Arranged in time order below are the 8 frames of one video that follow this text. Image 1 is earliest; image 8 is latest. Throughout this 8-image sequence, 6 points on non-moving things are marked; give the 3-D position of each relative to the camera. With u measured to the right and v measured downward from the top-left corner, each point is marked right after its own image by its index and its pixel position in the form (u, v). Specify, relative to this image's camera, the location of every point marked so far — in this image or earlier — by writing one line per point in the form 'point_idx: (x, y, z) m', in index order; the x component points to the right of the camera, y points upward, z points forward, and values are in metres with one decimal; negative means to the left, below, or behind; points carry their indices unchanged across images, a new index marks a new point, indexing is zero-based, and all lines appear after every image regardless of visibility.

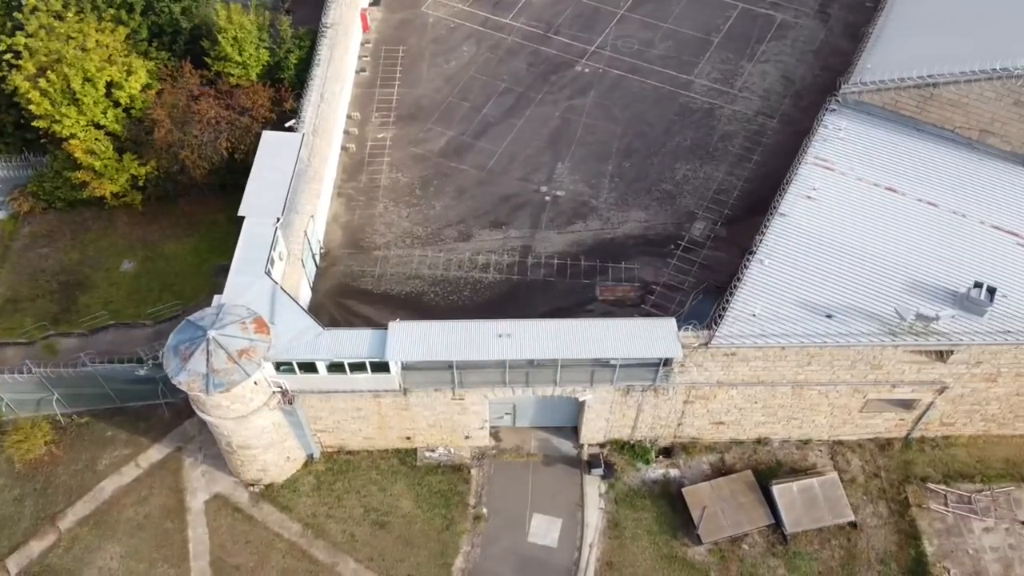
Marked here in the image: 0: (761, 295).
0: (+5.8, -0.2, +18.8) m
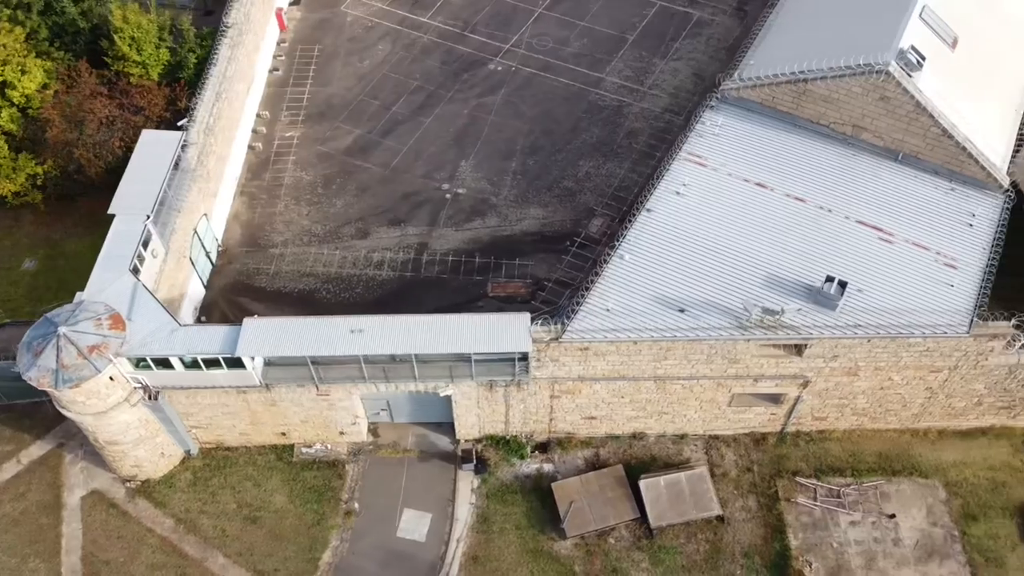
0: (+2.5, -0.1, +18.9) m
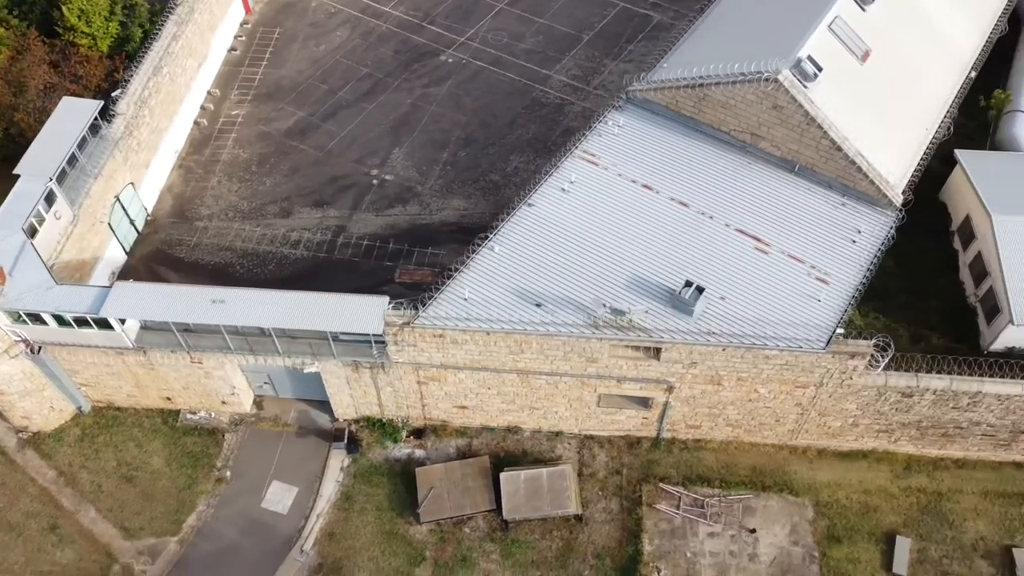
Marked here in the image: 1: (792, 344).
0: (-0.8, +0.2, +19.0) m
1: (+6.2, -1.2, +18.0) m
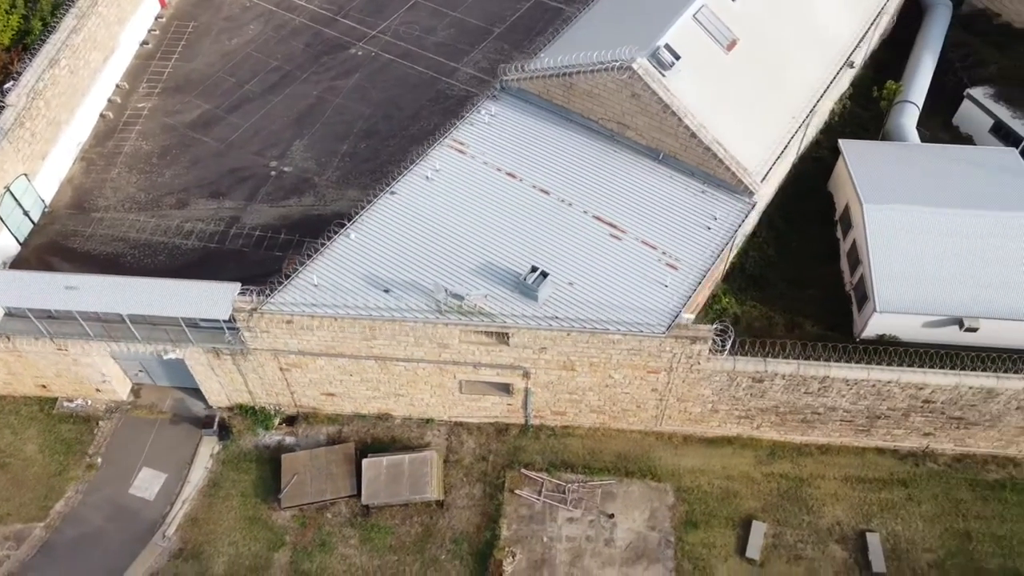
0: (-4.3, +0.5, +19.1) m
1: (+2.7, -0.9, +18.1) m
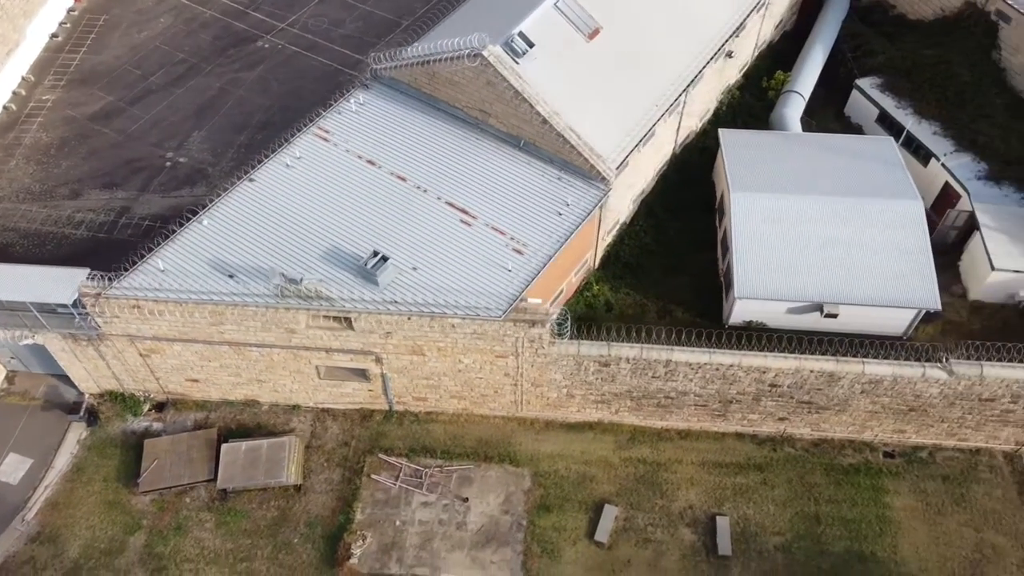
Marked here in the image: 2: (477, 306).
0: (-7.9, +0.8, +19.3) m
1: (-1.0, -0.5, +18.3) m
2: (-0.8, -0.4, +18.3) m
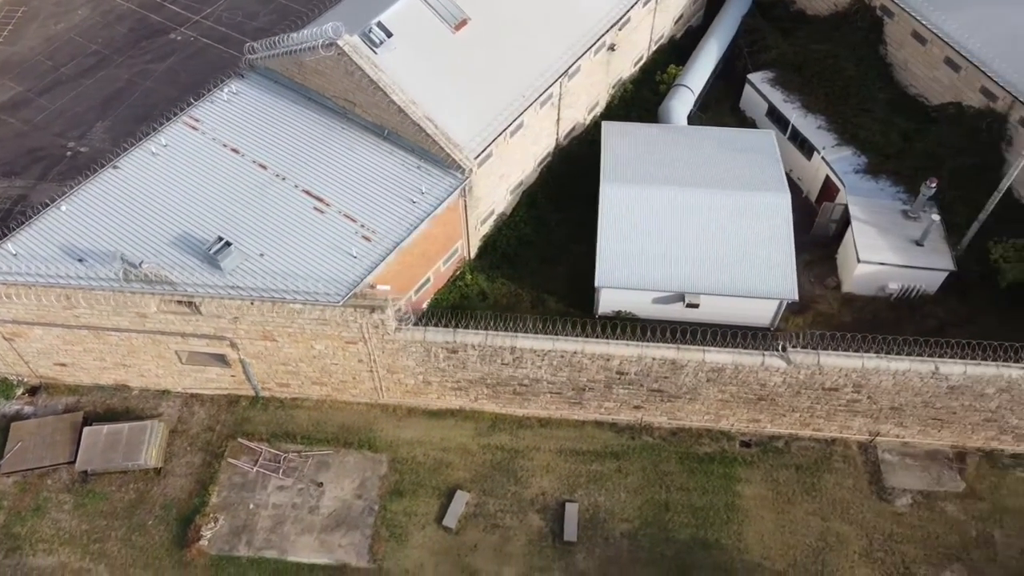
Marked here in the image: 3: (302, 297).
0: (-11.6, +1.2, +19.6) m
1: (-4.6, -0.2, +18.5) m
2: (-4.5, -0.1, +18.6) m
3: (-4.8, -0.2, +18.5) m
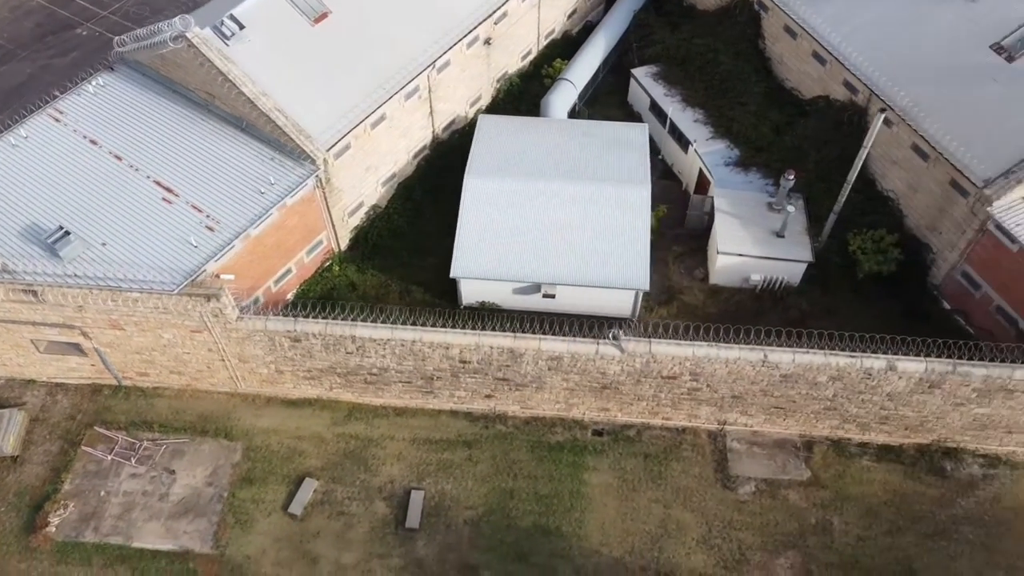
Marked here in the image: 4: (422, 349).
0: (-15.5, +1.5, +19.8) m
1: (-8.5, 0.0, +18.7) m
2: (-8.3, +0.2, +18.8) m
3: (-8.7, +0.1, +18.7) m
4: (-2.2, -1.5, +19.7) m
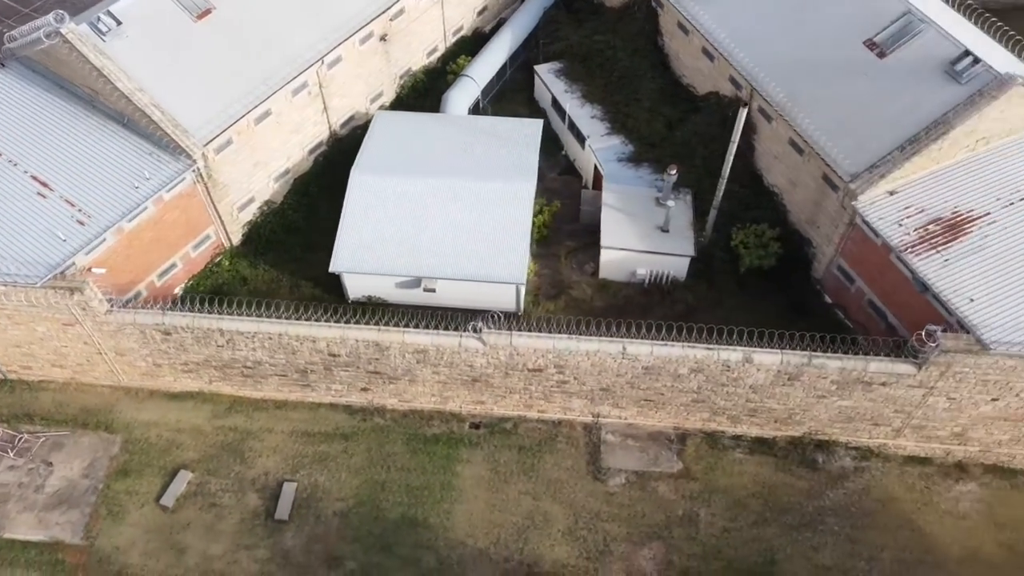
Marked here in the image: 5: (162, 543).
0: (-18.7, +1.7, +20.0) m
1: (-11.8, +0.2, +18.9) m
2: (-11.6, +0.3, +19.0) m
3: (-11.9, +0.2, +18.9) m
4: (-5.5, -1.4, +19.9) m
5: (-8.6, -6.3, +19.7) m
